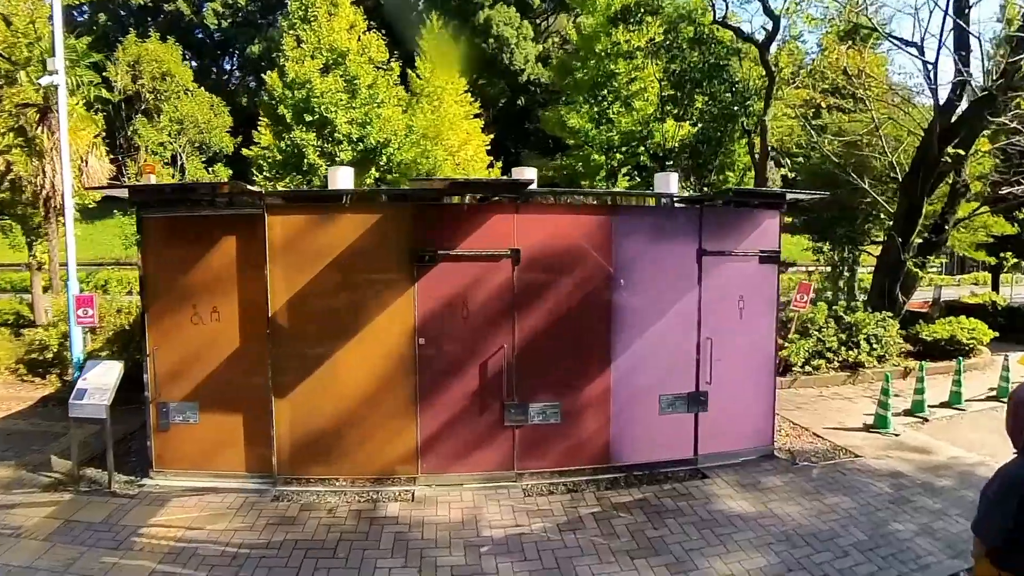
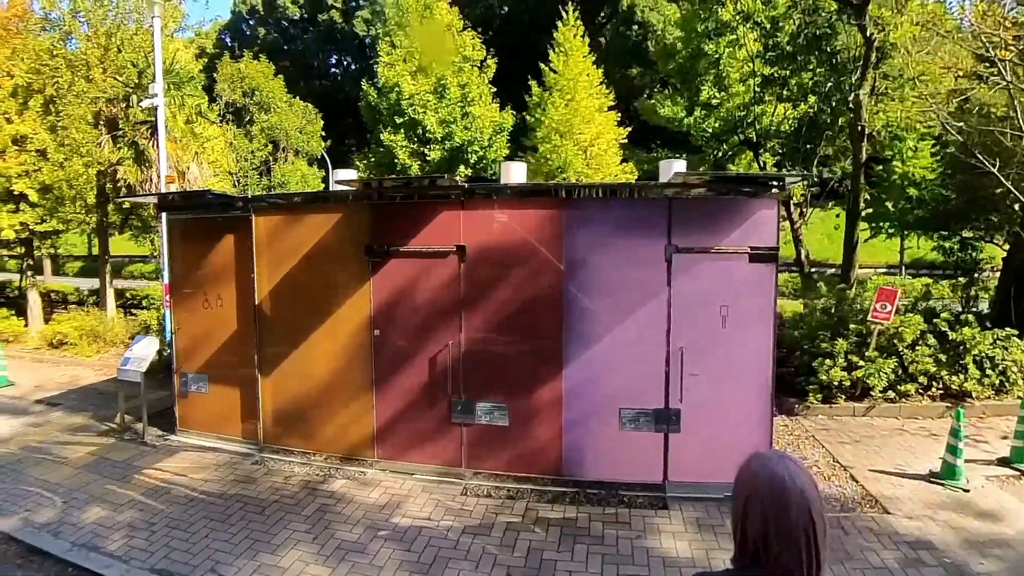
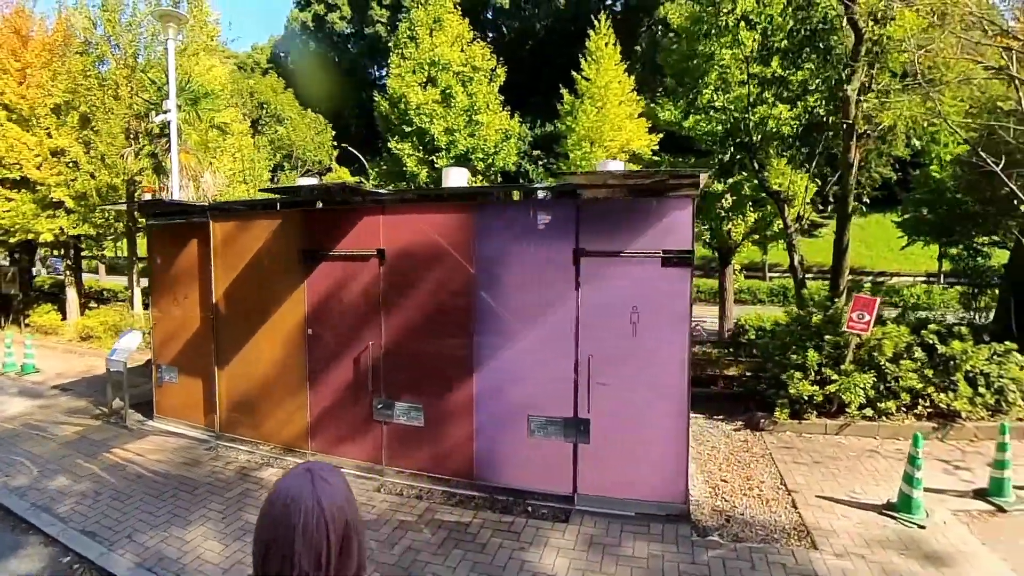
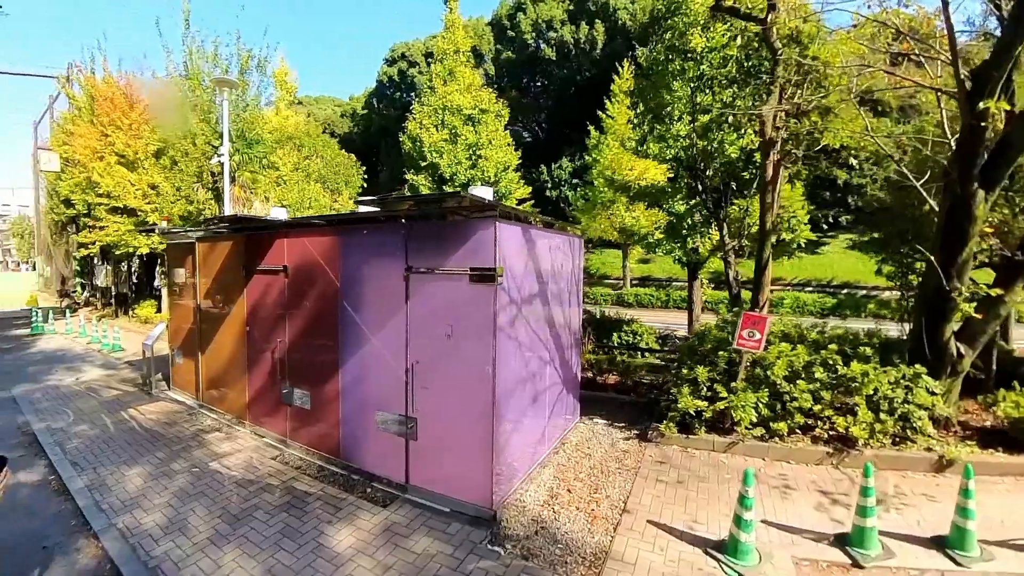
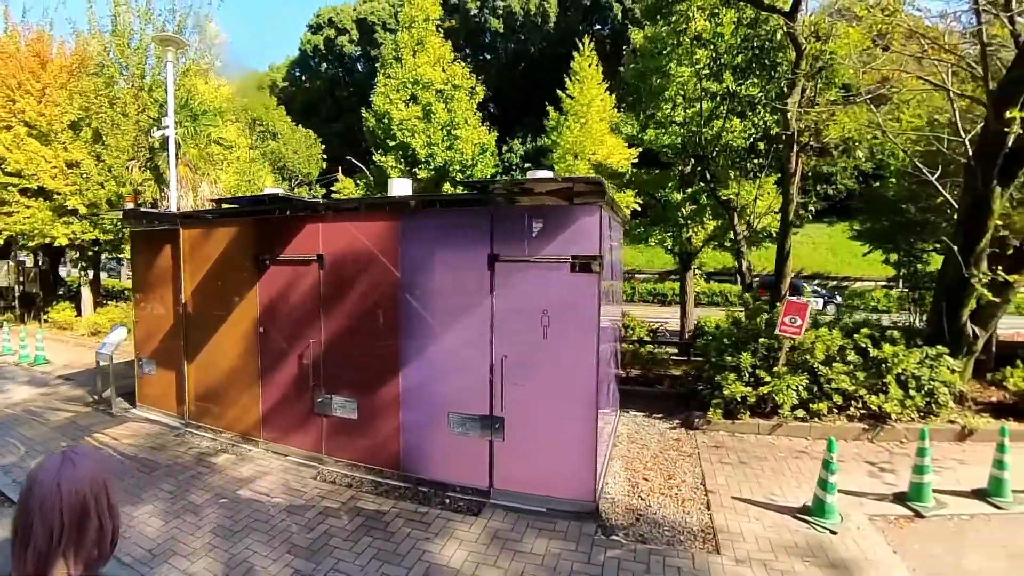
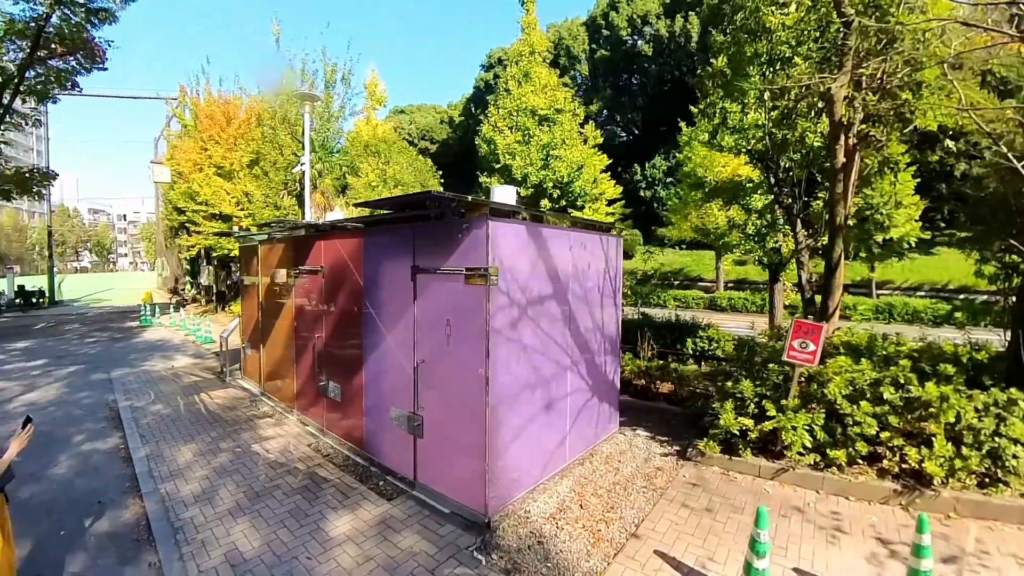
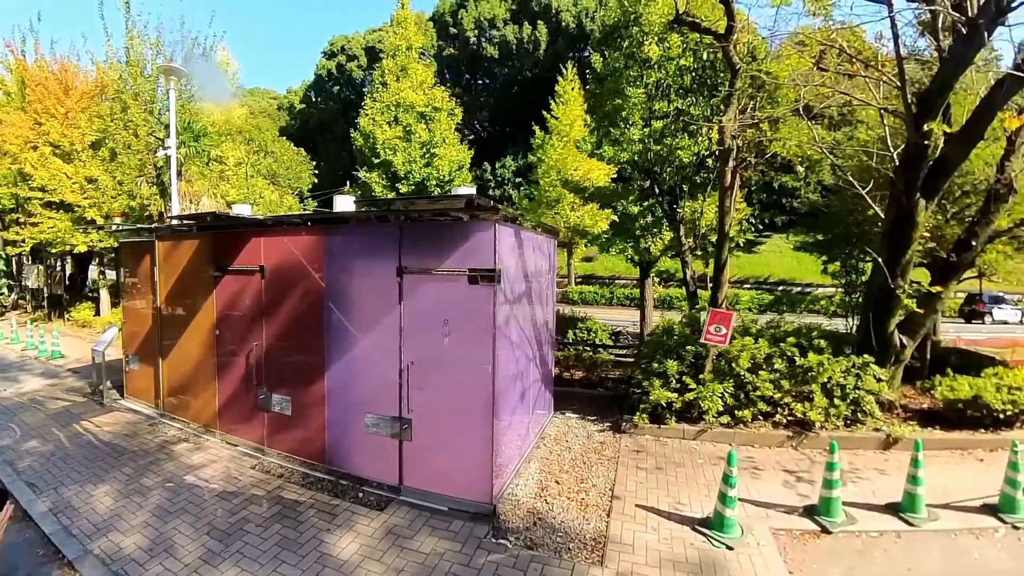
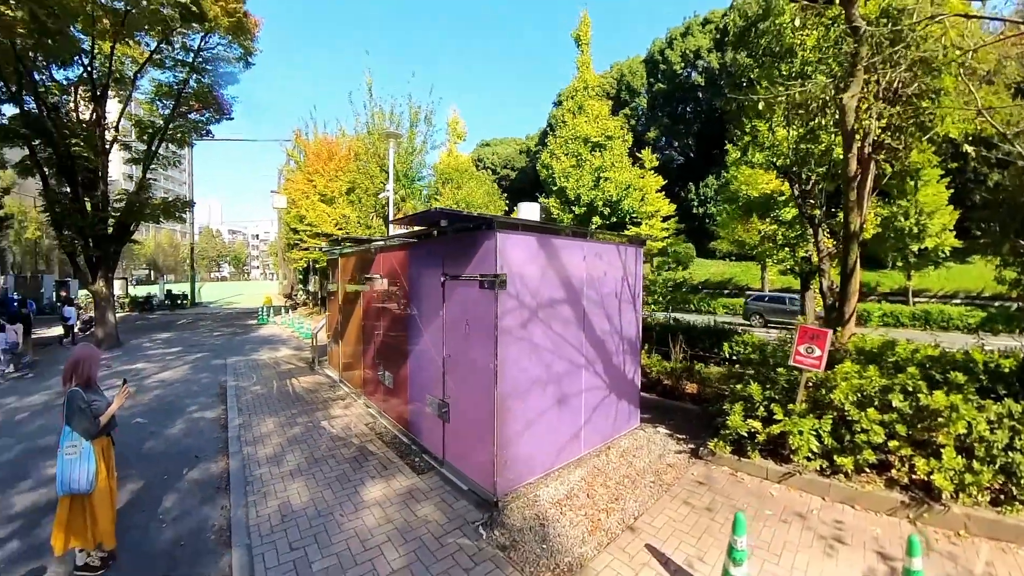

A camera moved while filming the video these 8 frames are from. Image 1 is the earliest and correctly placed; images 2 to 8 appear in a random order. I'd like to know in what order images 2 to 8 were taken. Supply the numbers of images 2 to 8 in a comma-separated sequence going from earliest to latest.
2, 3, 5, 7, 4, 6, 8
